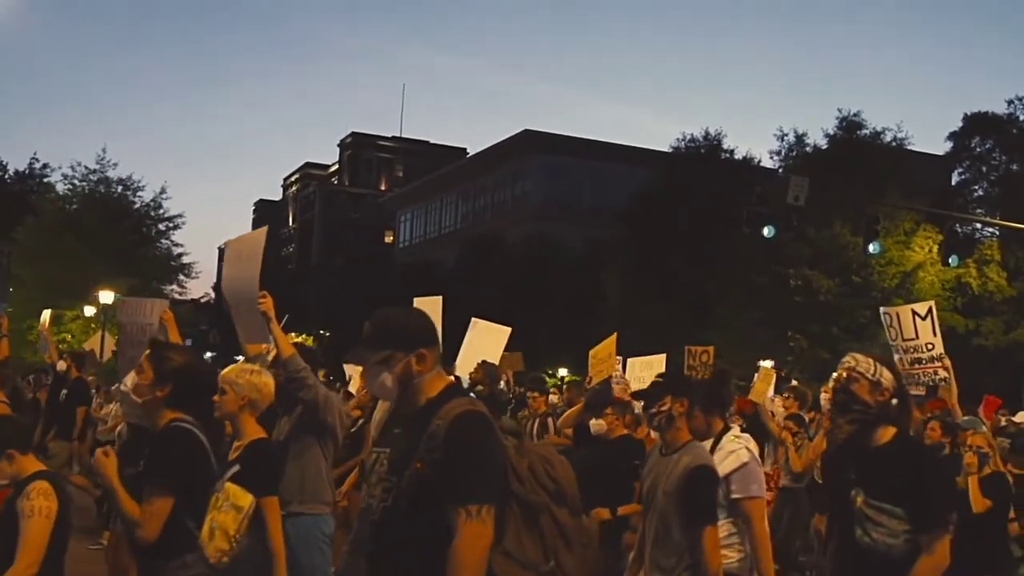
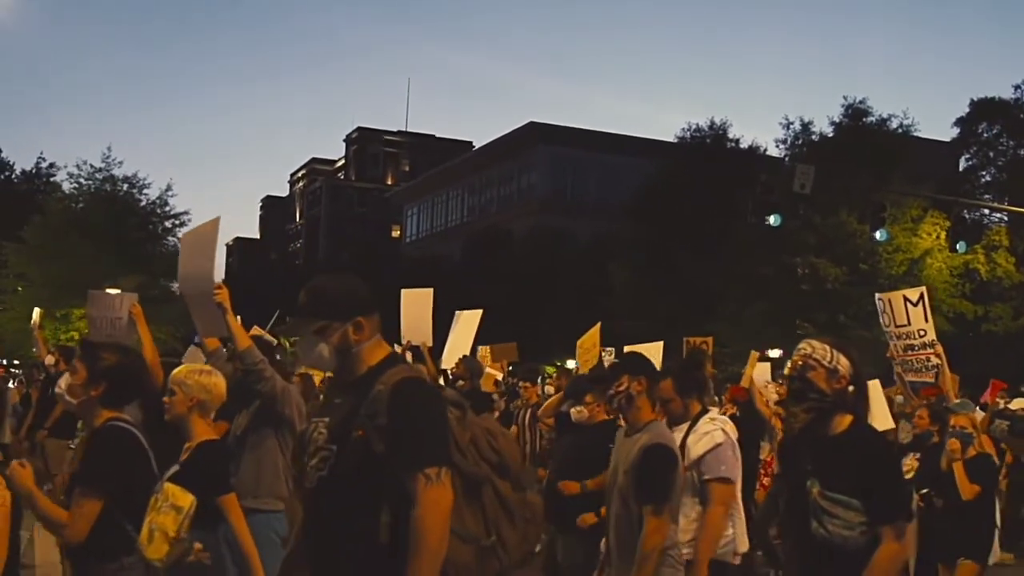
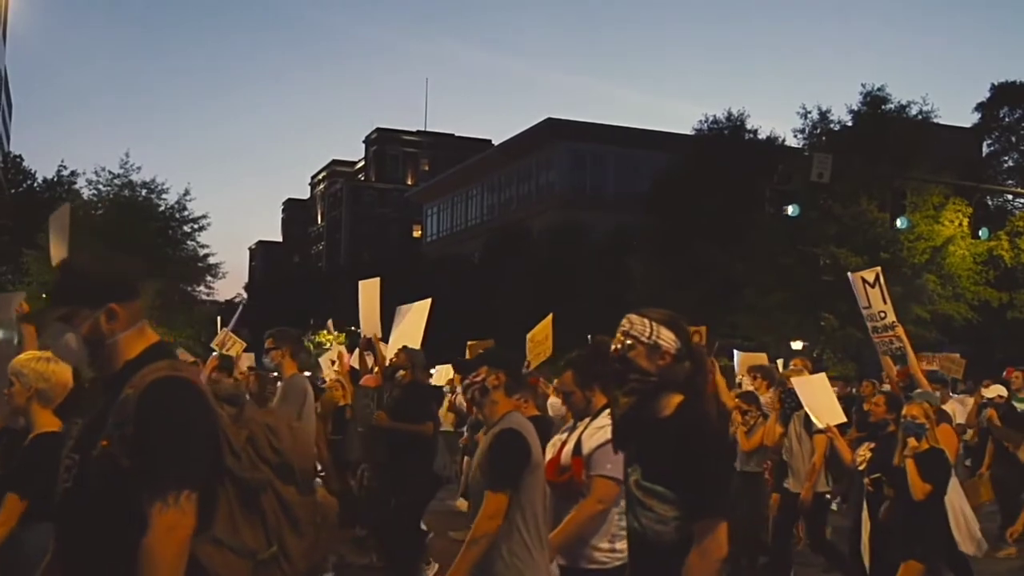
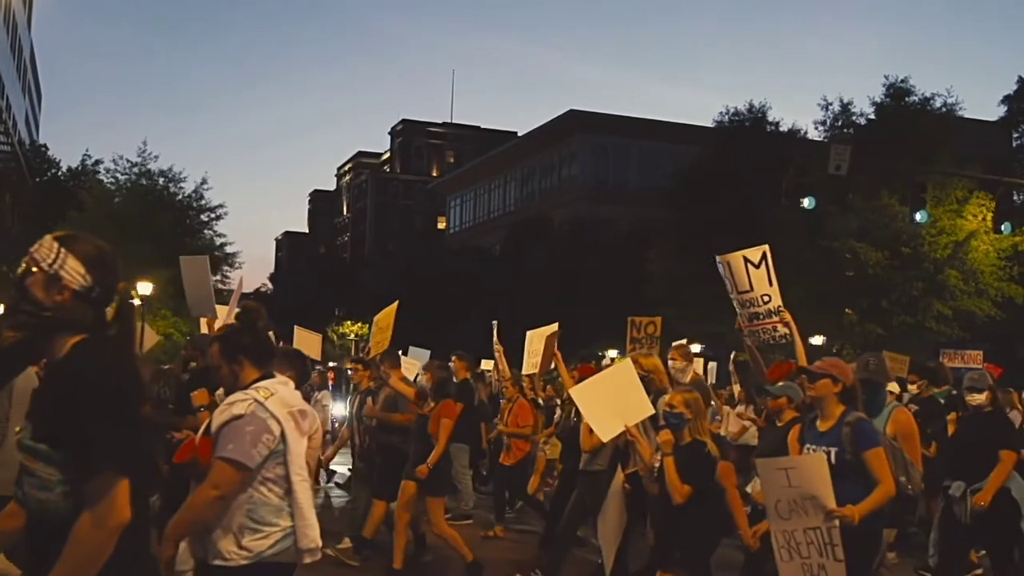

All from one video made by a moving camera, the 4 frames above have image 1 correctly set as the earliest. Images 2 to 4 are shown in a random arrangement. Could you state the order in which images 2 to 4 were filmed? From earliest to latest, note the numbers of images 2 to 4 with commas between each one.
2, 3, 4
